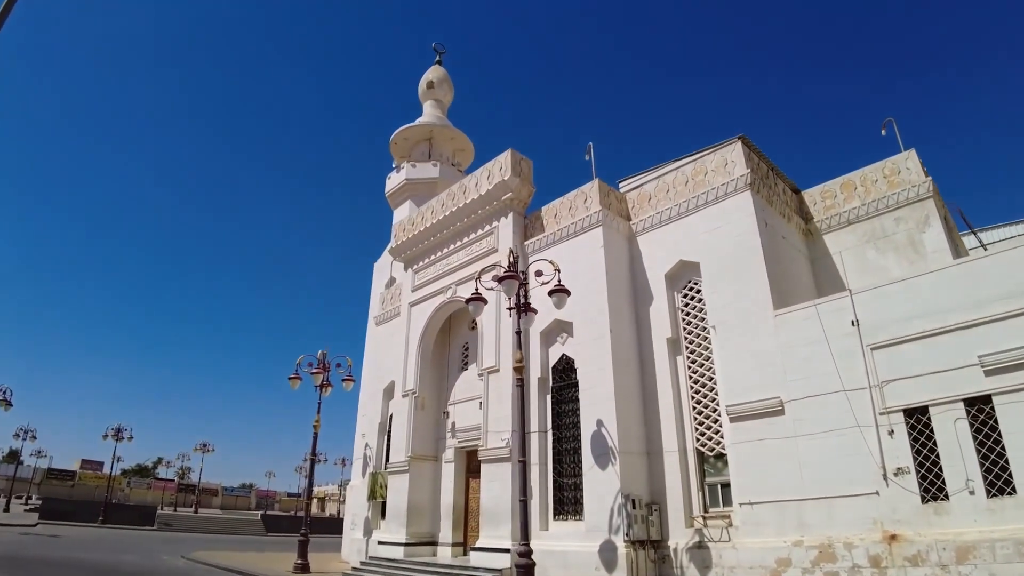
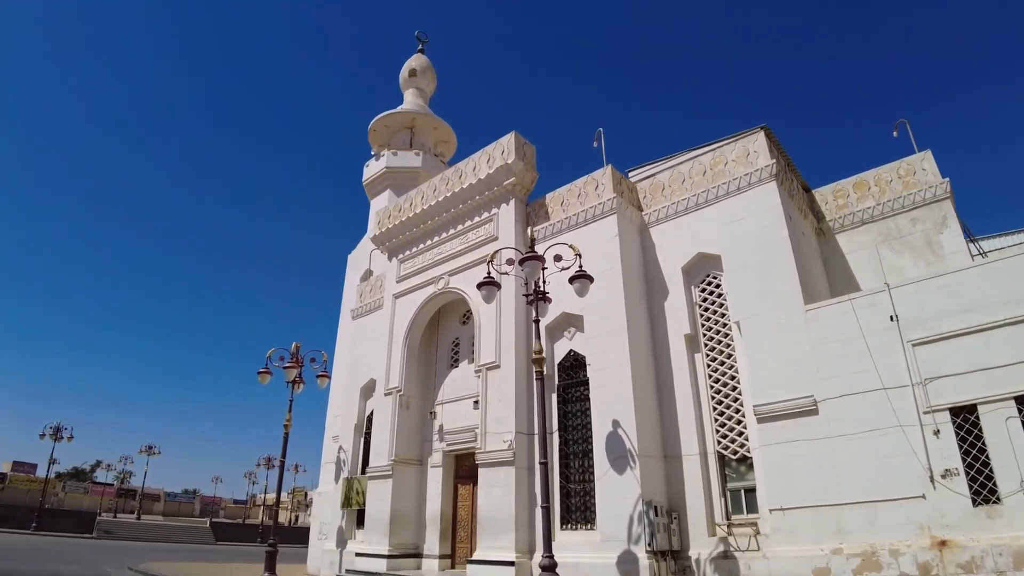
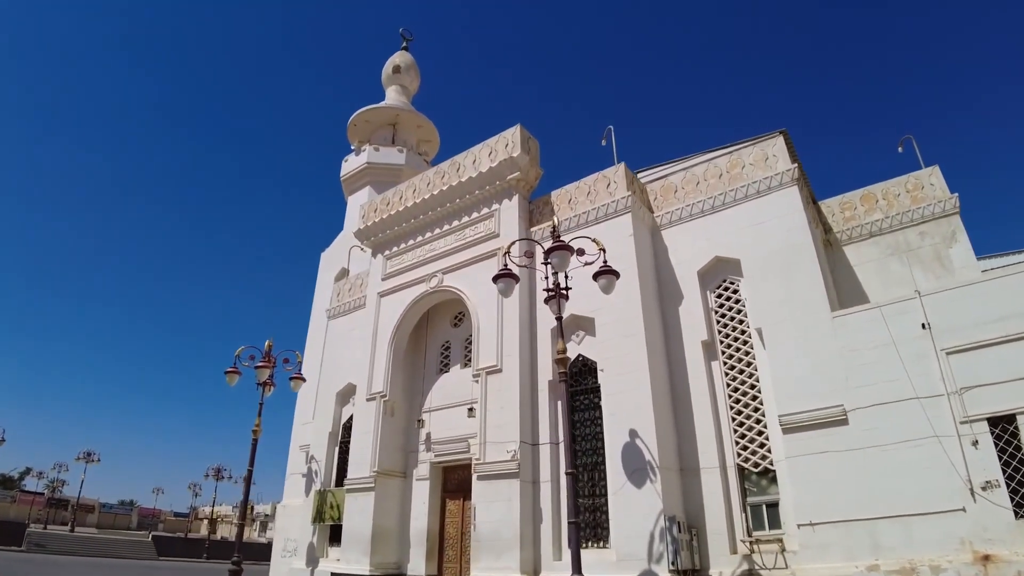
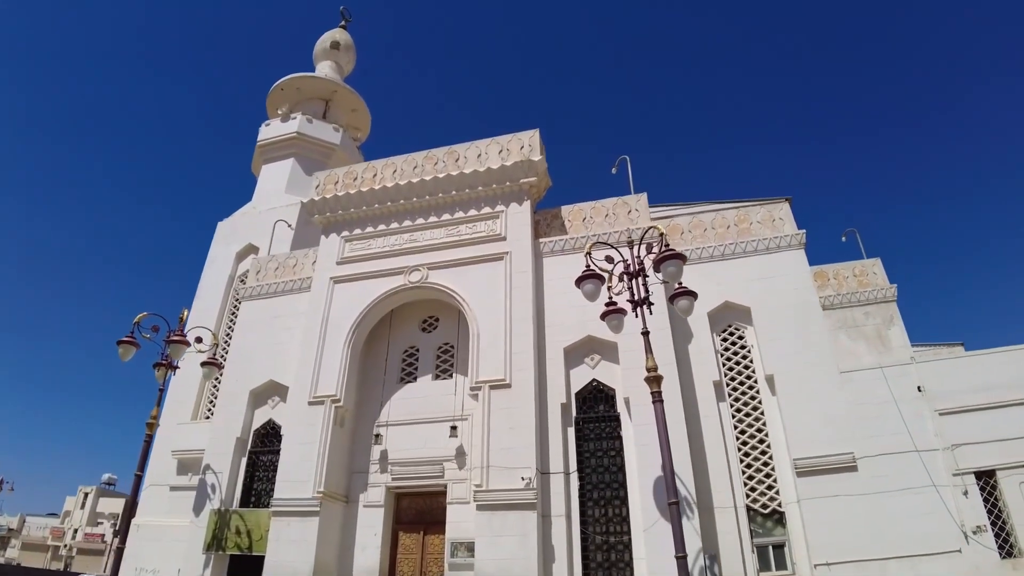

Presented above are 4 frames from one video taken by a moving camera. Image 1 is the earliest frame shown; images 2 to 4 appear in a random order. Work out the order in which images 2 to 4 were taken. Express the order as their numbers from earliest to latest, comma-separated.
2, 3, 4
